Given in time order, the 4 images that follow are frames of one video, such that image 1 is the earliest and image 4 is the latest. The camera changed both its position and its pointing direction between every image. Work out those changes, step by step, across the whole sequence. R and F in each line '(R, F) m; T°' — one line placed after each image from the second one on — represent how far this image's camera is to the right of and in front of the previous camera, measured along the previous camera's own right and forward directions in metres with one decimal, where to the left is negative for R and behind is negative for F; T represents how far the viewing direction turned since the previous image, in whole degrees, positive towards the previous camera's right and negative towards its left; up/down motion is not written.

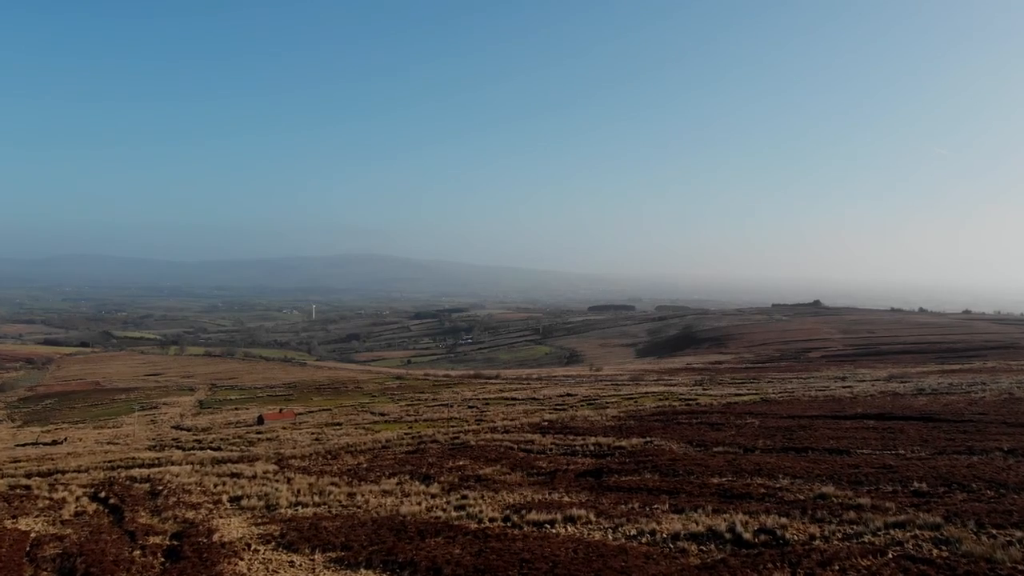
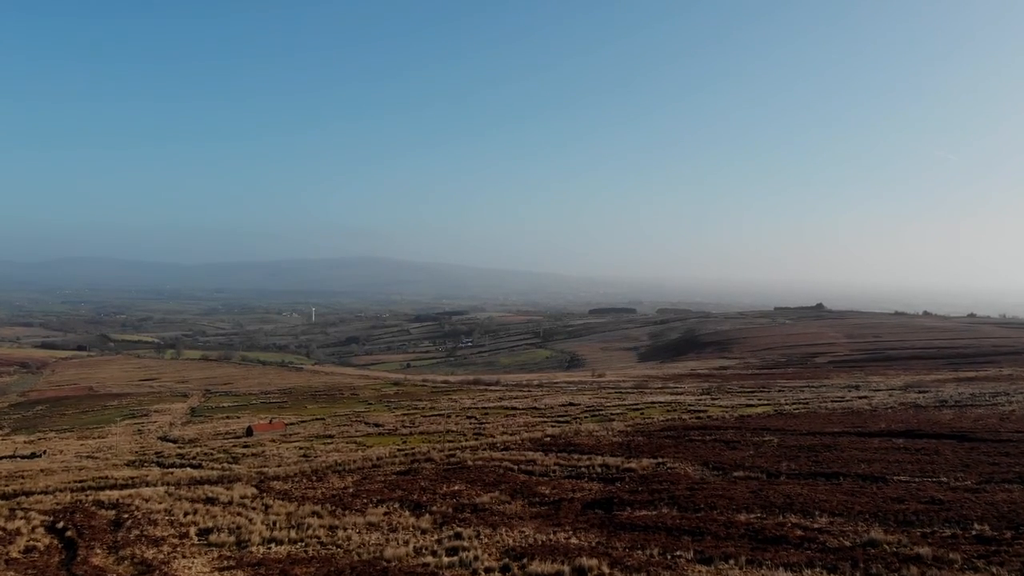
(0.0, +1.9) m; 0°
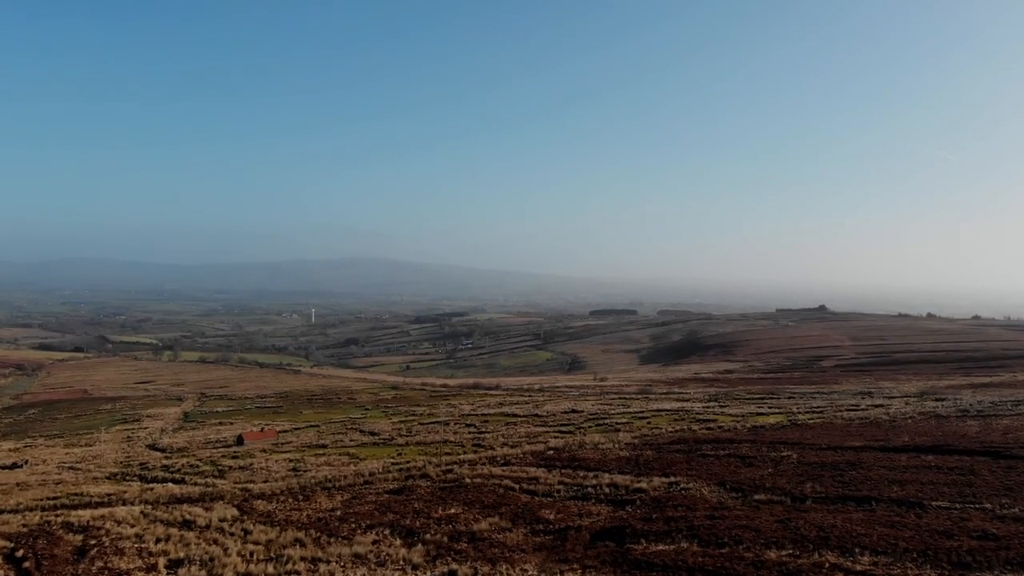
(0.0, +1.6) m; 0°
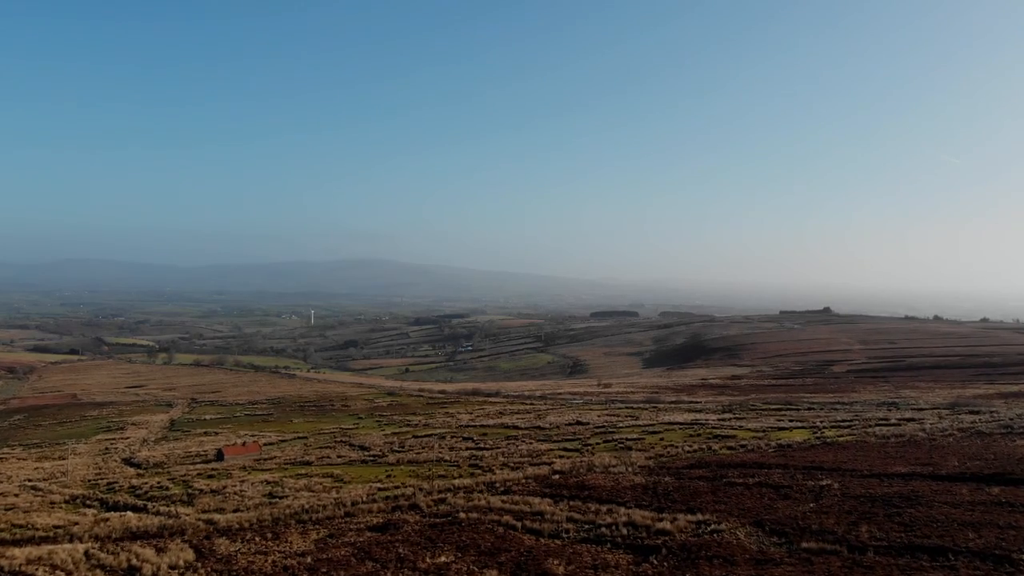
(0.0, +2.9) m; 0°
